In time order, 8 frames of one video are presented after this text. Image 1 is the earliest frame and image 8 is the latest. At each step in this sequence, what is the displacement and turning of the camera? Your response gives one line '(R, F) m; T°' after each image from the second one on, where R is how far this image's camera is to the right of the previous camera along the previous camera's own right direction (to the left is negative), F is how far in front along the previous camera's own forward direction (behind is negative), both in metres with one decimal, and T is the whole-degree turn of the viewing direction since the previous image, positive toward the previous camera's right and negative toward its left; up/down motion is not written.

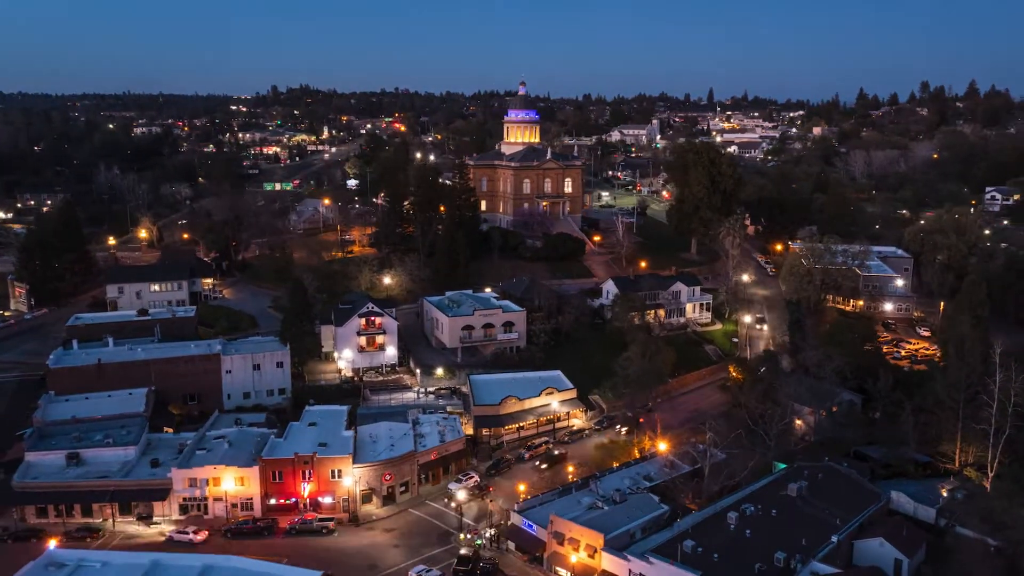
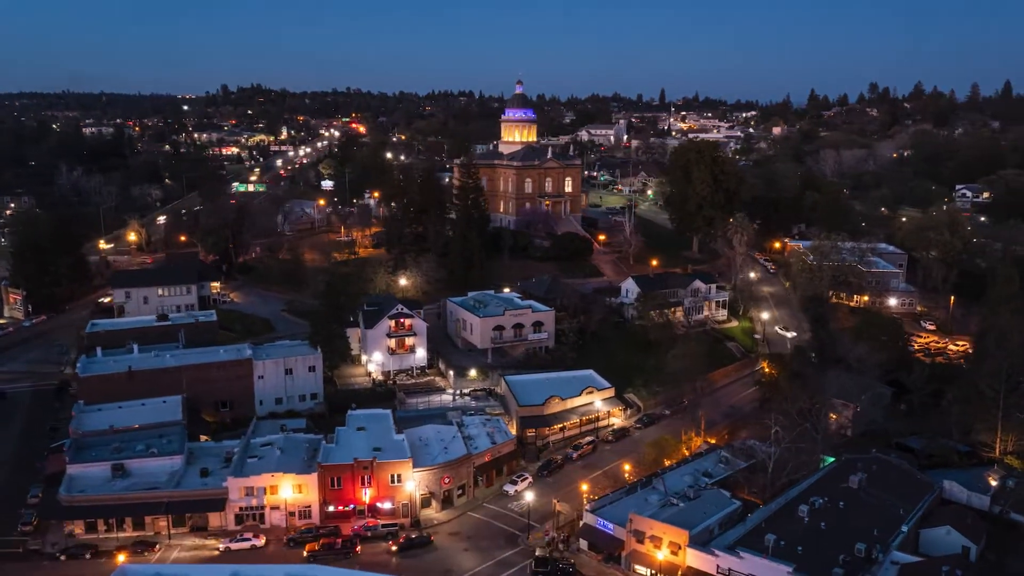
(-3.2, +0.1) m; +3°
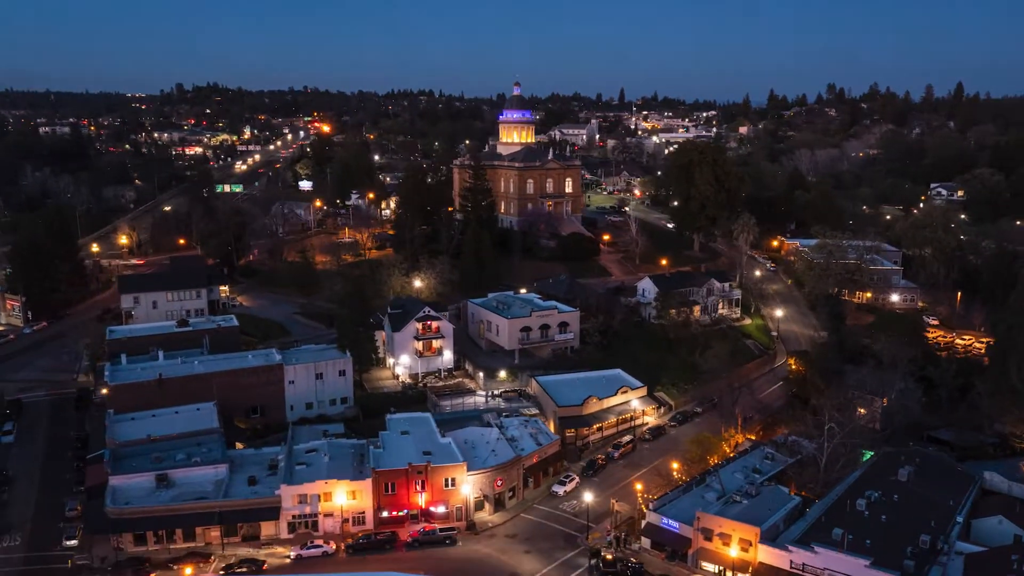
(-2.8, +0.1) m; +3°
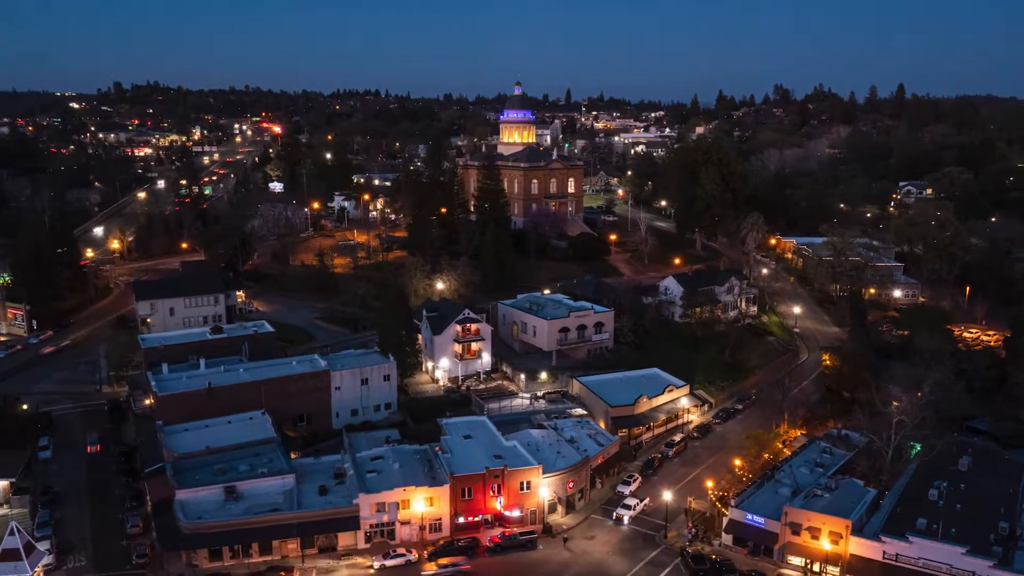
(-3.7, +0.2) m; +4°
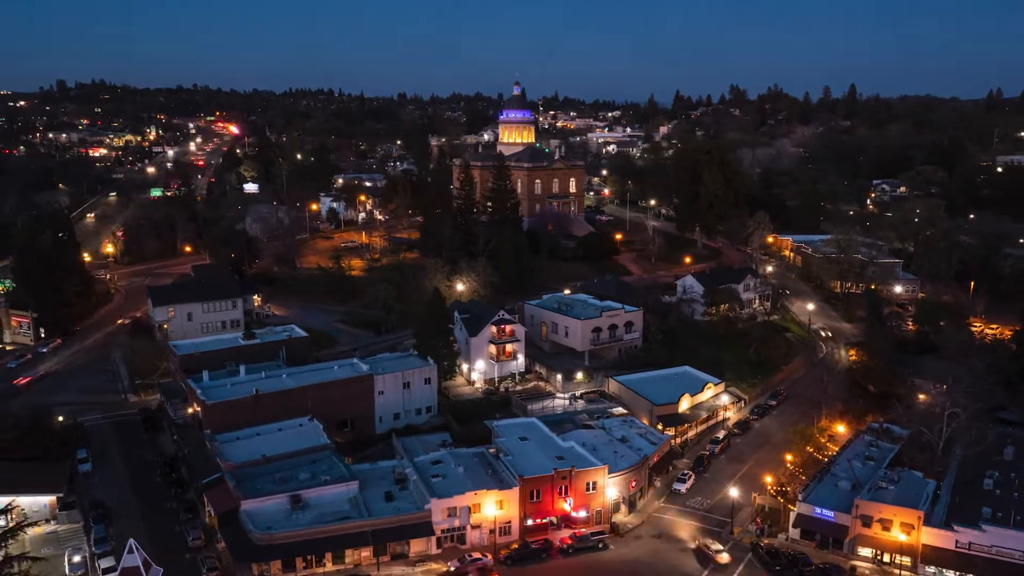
(-3.2, +0.2) m; +3°
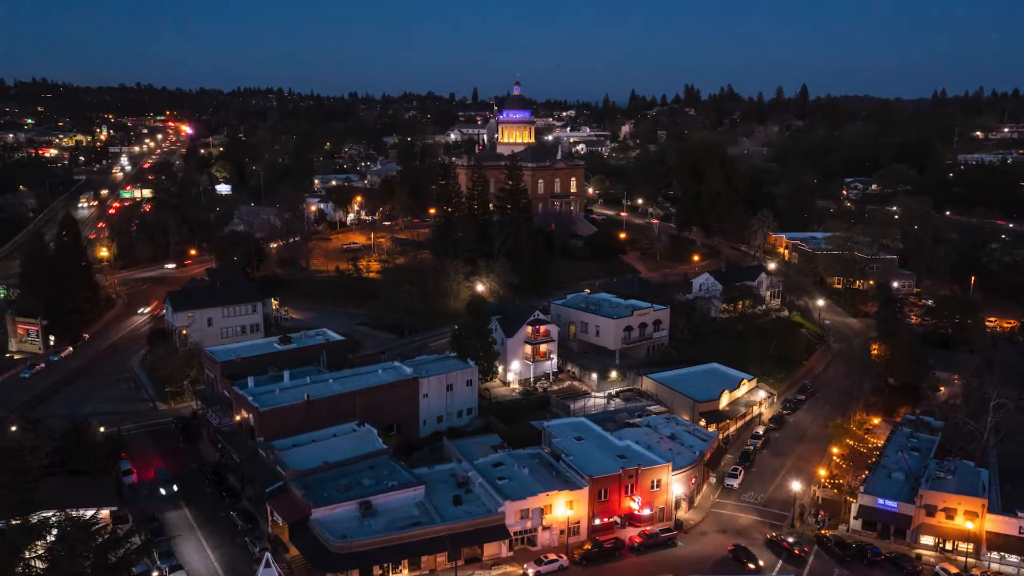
(-3.3, +0.2) m; +4°
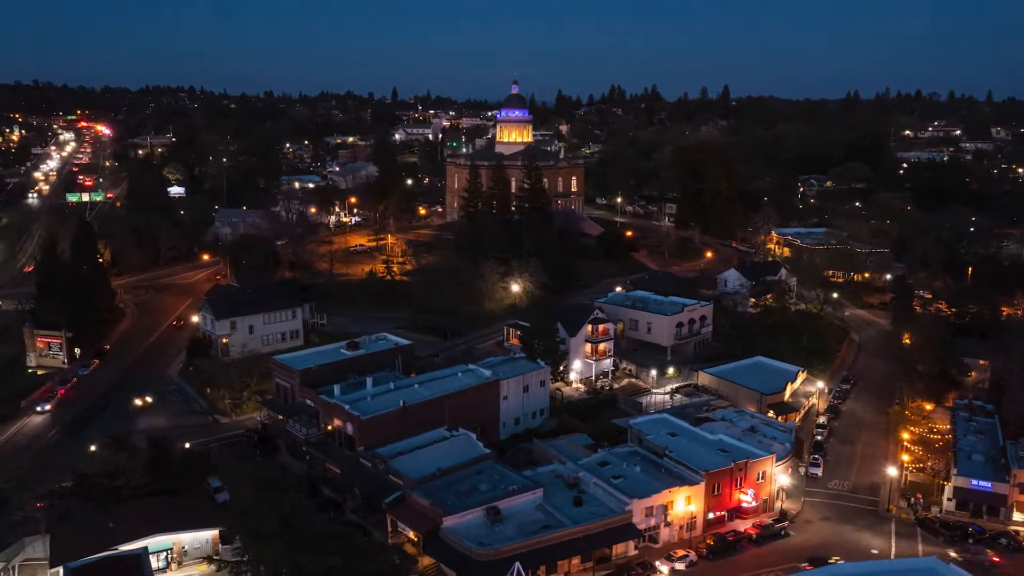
(-5.5, +0.4) m; +6°
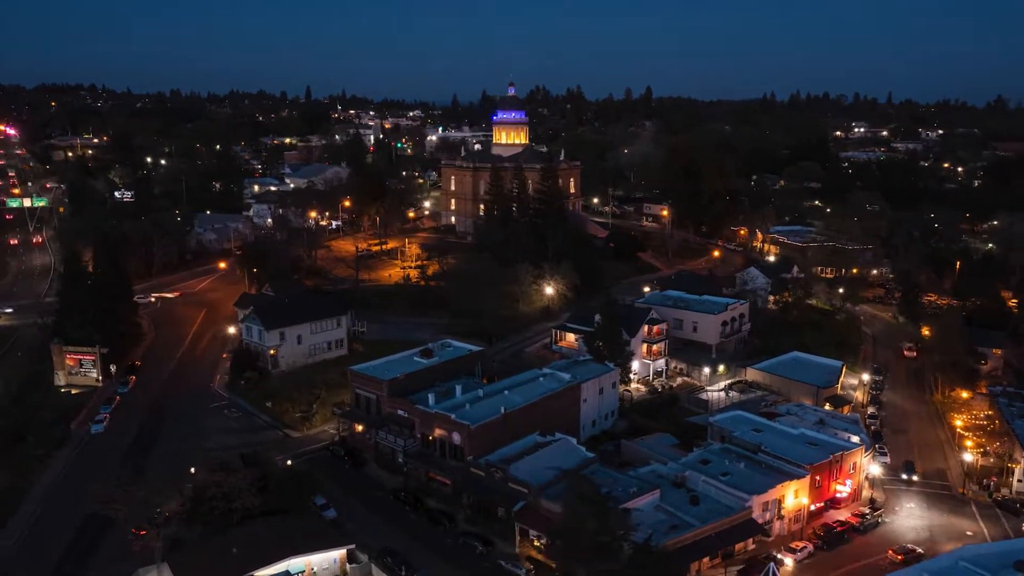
(-5.6, +0.4) m; +6°
